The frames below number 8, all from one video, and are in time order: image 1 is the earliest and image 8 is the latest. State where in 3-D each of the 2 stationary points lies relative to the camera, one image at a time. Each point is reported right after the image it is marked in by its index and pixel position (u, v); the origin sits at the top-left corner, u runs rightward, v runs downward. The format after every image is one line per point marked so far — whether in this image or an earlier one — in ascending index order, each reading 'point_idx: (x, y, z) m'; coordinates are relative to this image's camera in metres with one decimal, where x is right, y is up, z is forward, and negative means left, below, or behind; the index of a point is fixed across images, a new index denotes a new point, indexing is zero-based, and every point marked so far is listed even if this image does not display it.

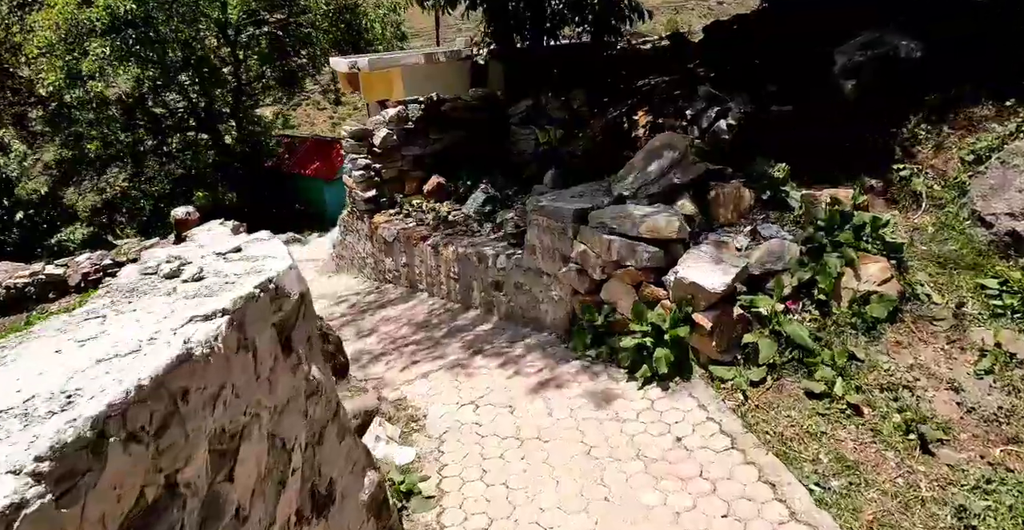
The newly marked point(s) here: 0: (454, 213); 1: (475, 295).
0: (-0.6, +0.5, +6.1) m
1: (-0.3, -0.2, +5.1) m
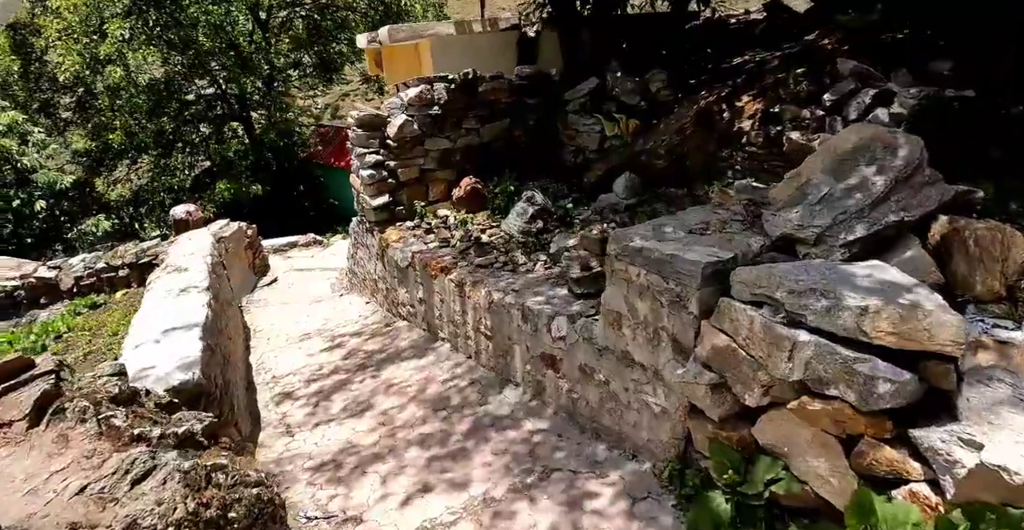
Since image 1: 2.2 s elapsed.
0: (-0.1, +0.2, +4.4) m
1: (0.0, -0.5, +3.3) m
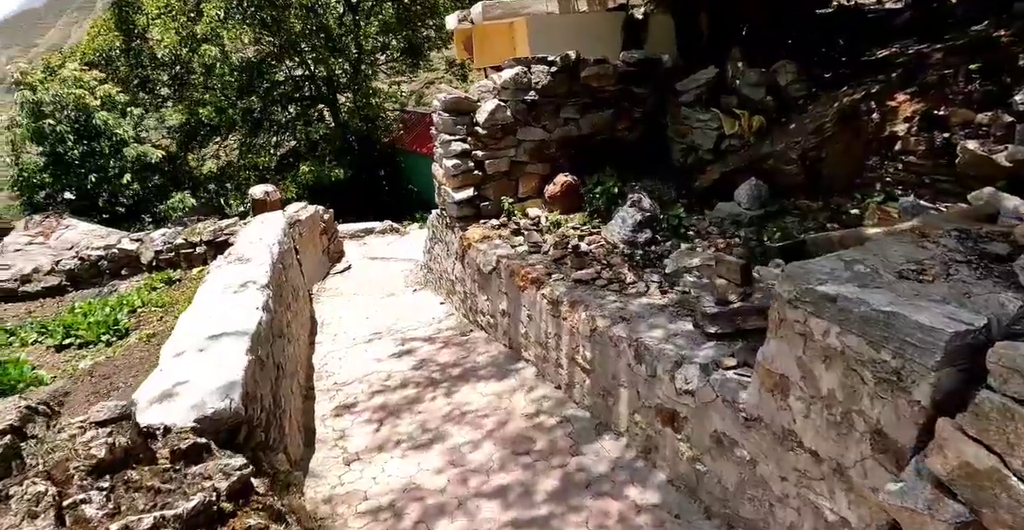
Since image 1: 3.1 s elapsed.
0: (+0.4, +0.1, +3.7) m
1: (+0.5, -0.6, +2.7) m
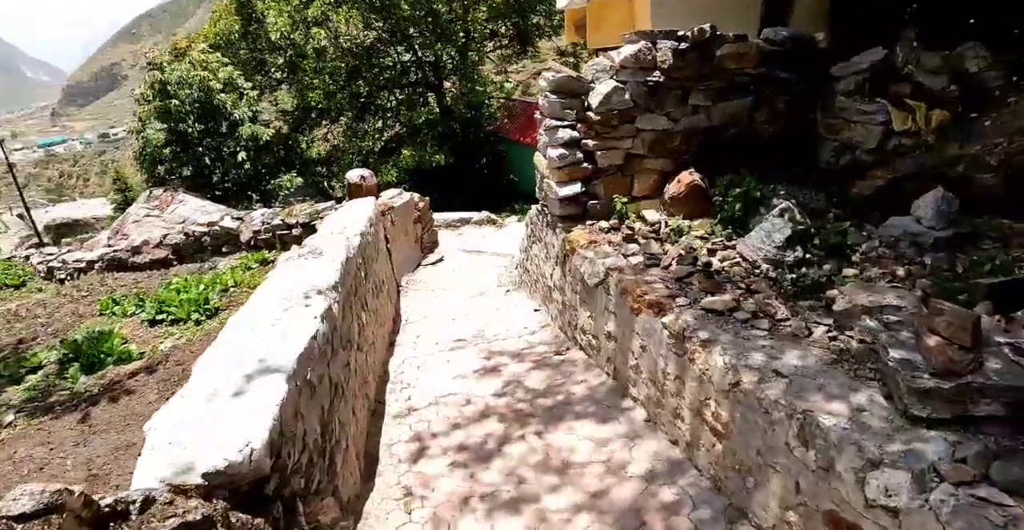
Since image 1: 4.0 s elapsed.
0: (+1.0, 0.0, +3.0) m
1: (+0.8, -0.7, +2.0) m
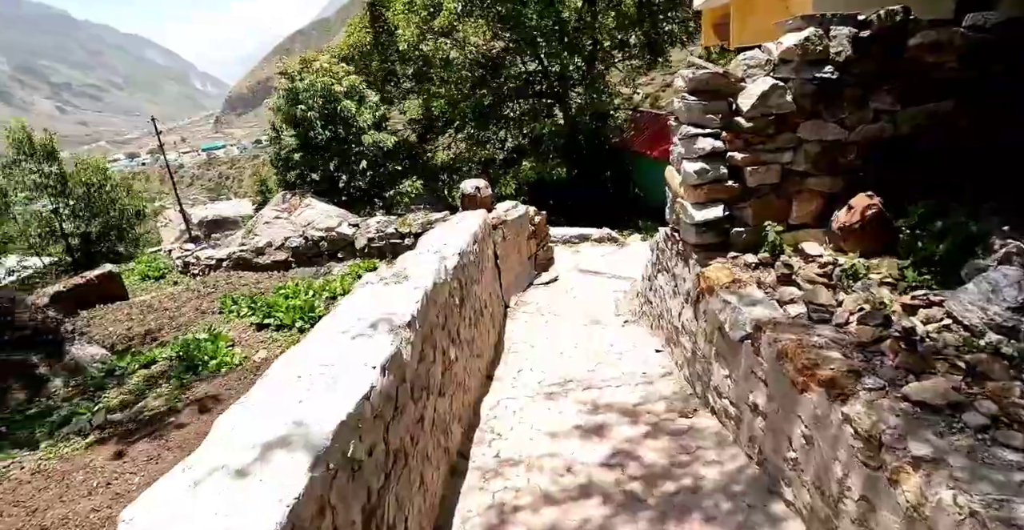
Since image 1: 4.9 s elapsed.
0: (+1.4, -0.2, +2.2) m
1: (+1.0, -0.9, +1.2) m
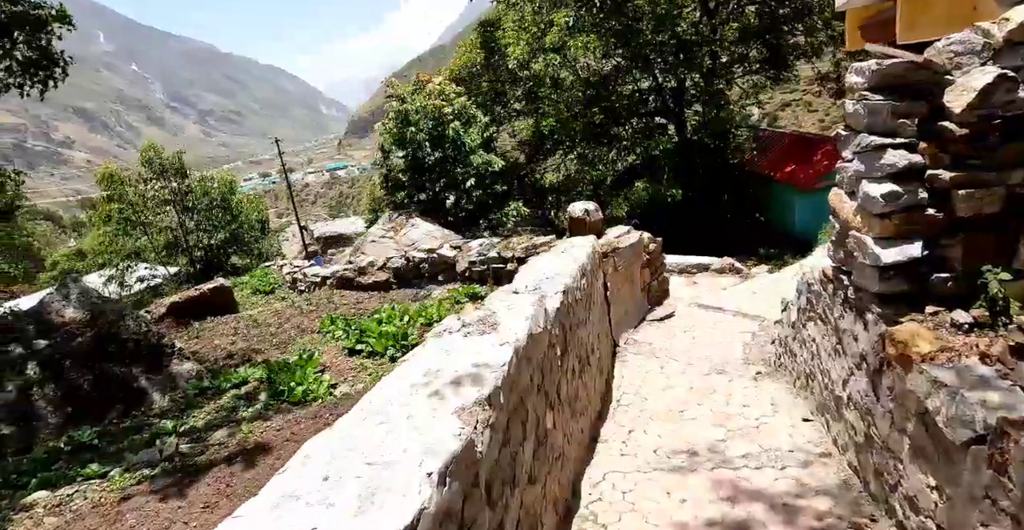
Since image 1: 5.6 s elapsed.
0: (+1.7, -0.3, +1.3) m
1: (+1.1, -1.1, +0.4) m
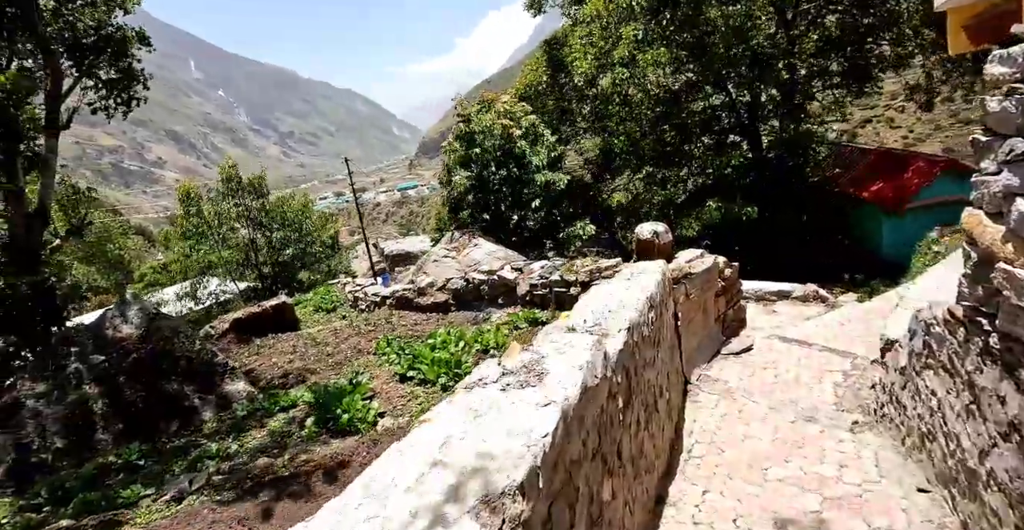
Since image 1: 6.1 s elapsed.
0: (+1.7, -0.4, +0.8) m
1: (+1.0, -1.1, -0.1) m
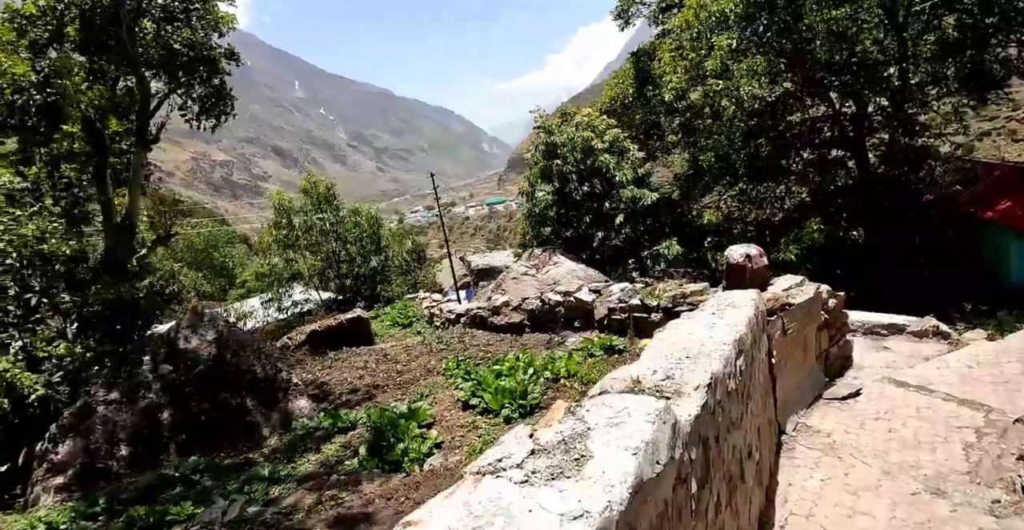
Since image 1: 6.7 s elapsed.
0: (+1.6, -0.6, +0.2) m
1: (+0.8, -1.2, -0.6) m
